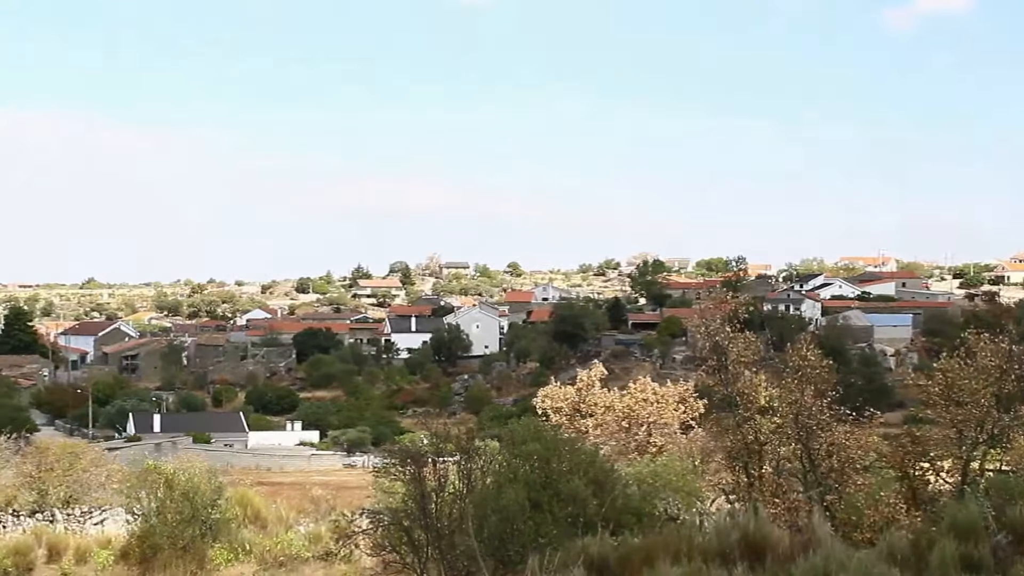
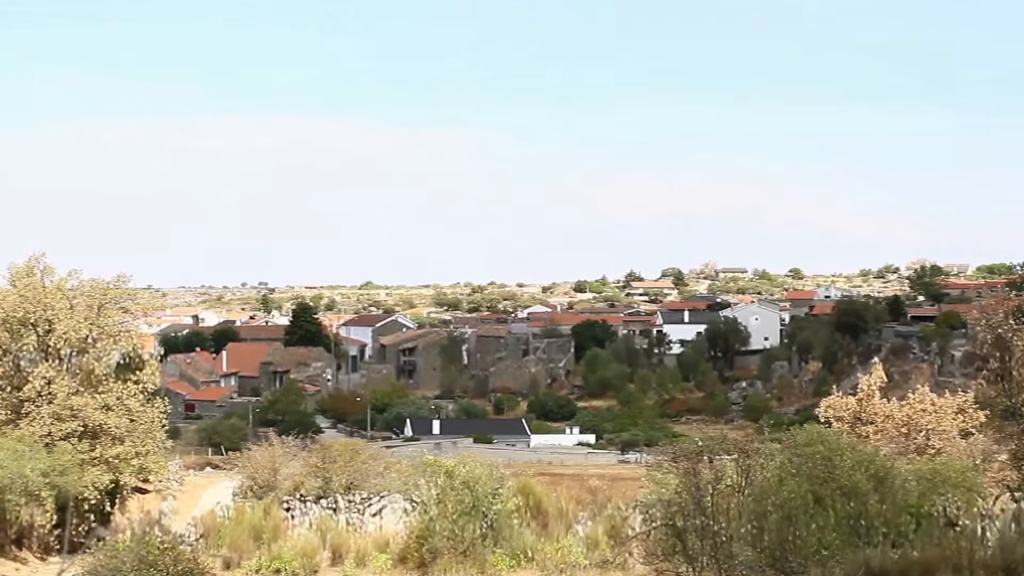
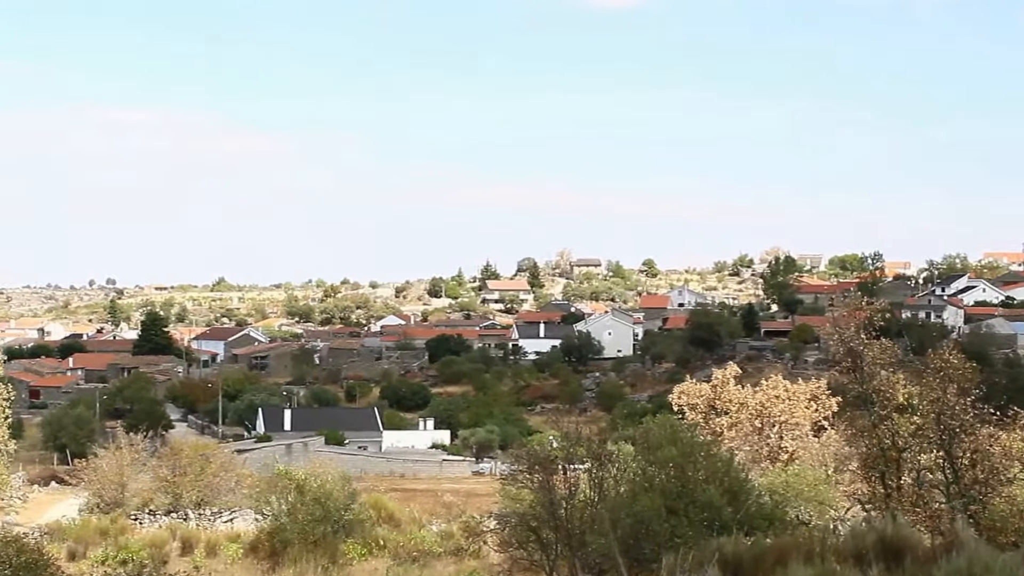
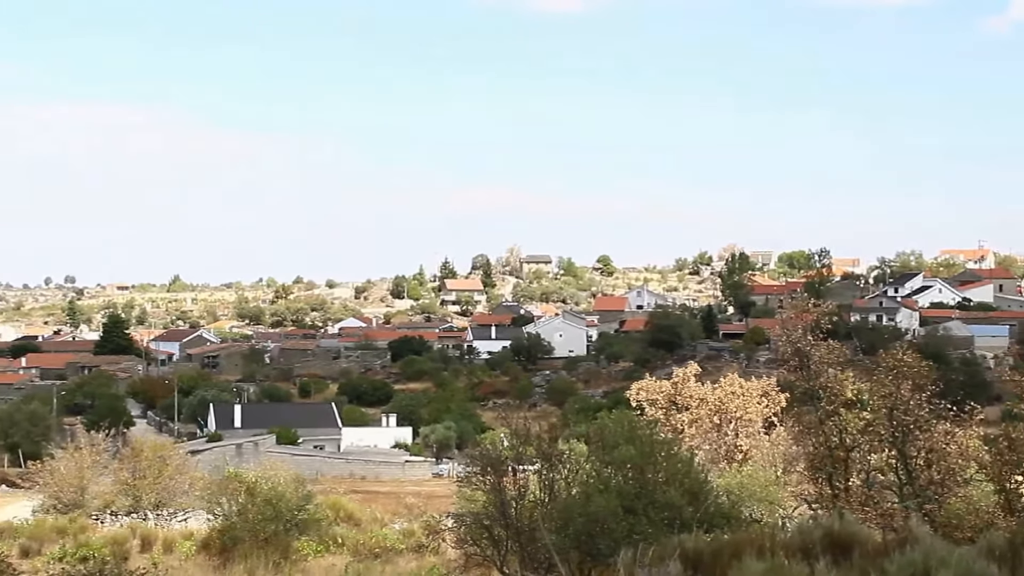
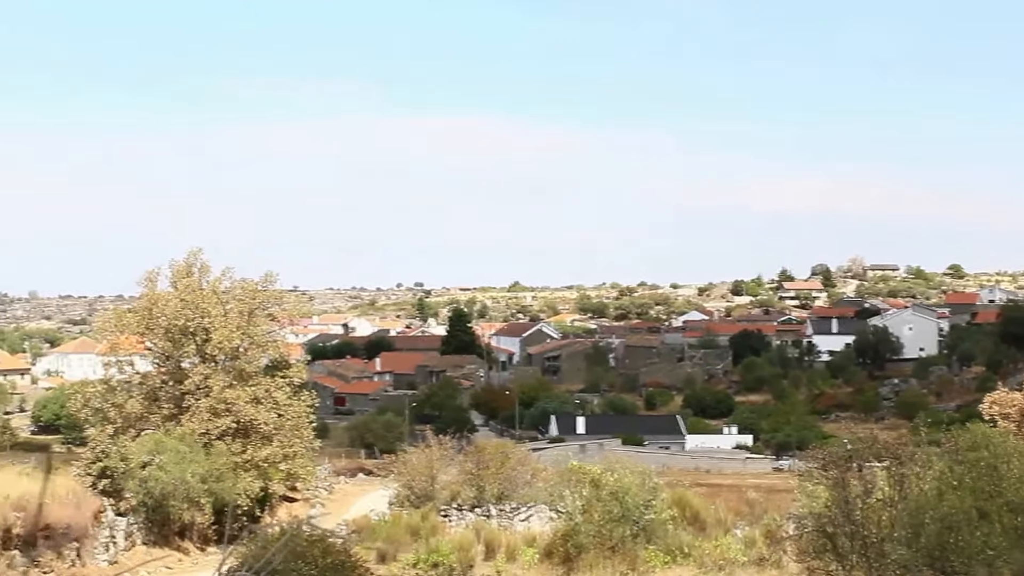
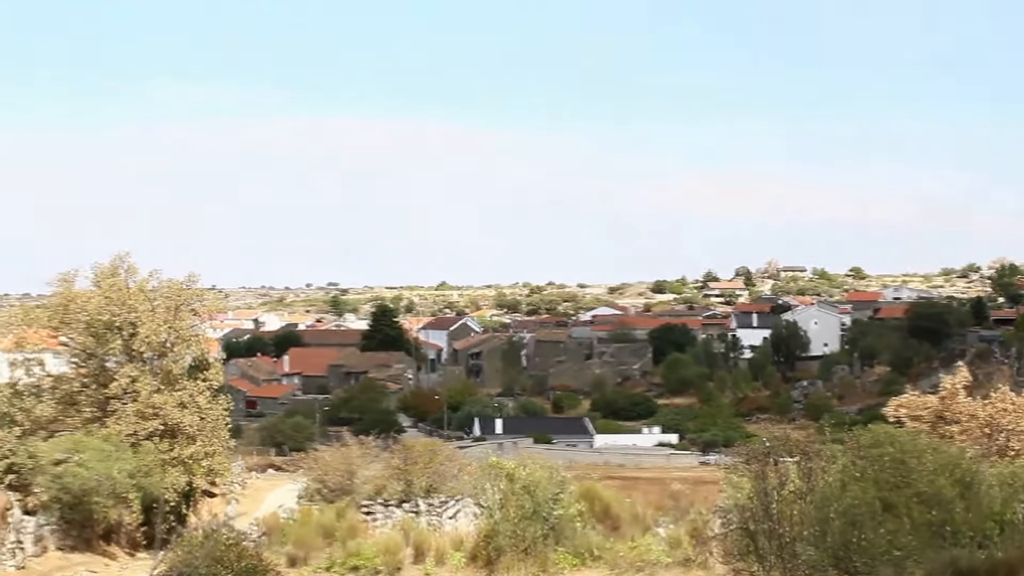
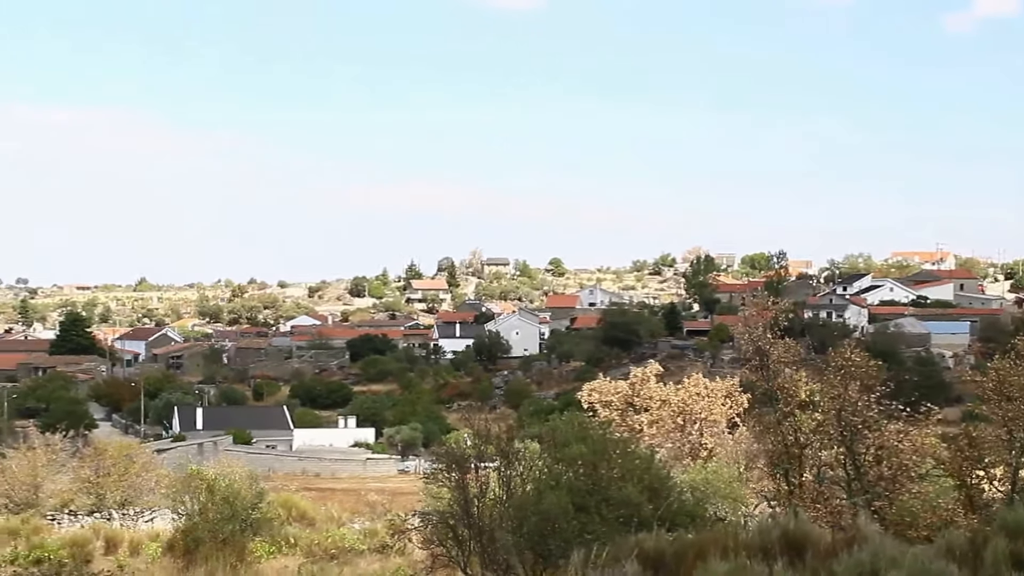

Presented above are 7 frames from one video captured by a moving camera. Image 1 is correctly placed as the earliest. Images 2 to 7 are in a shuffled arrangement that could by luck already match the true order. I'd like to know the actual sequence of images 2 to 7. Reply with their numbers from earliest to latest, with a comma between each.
7, 4, 3, 2, 6, 5
